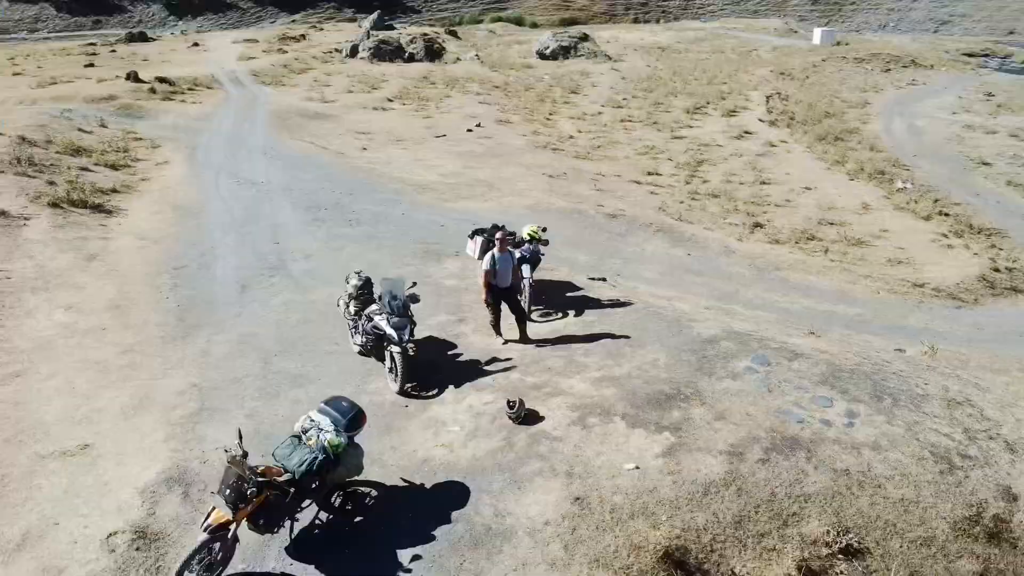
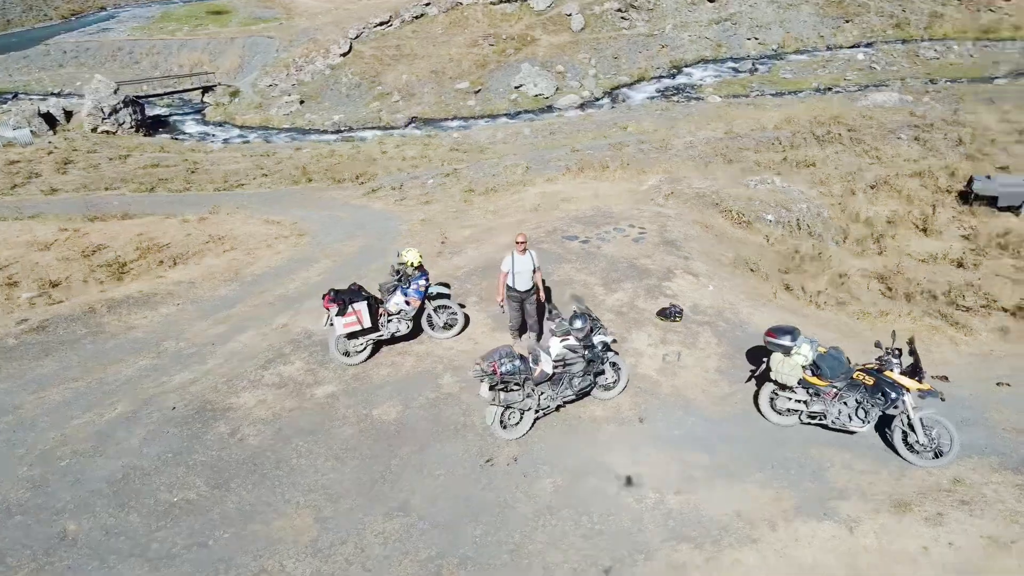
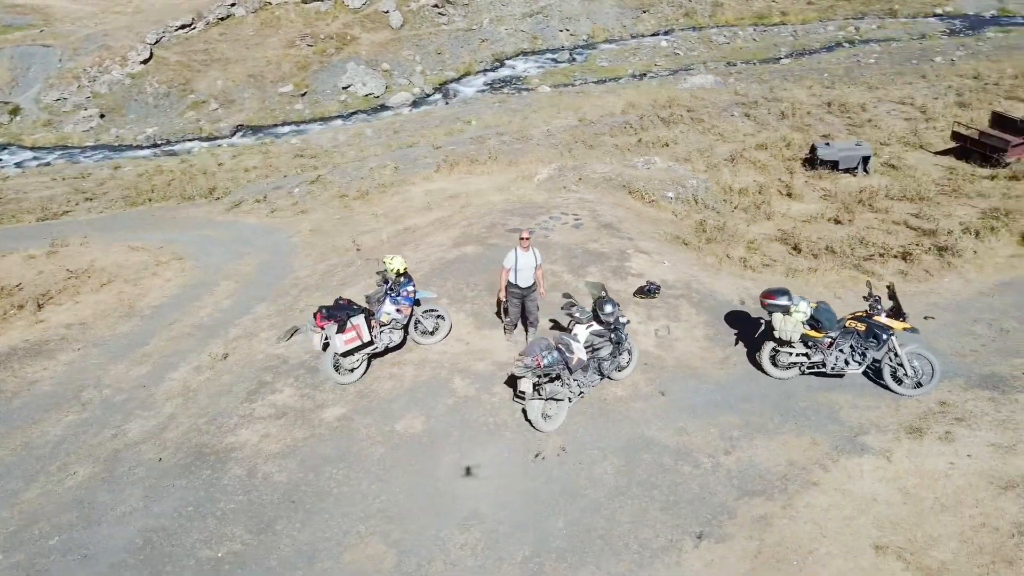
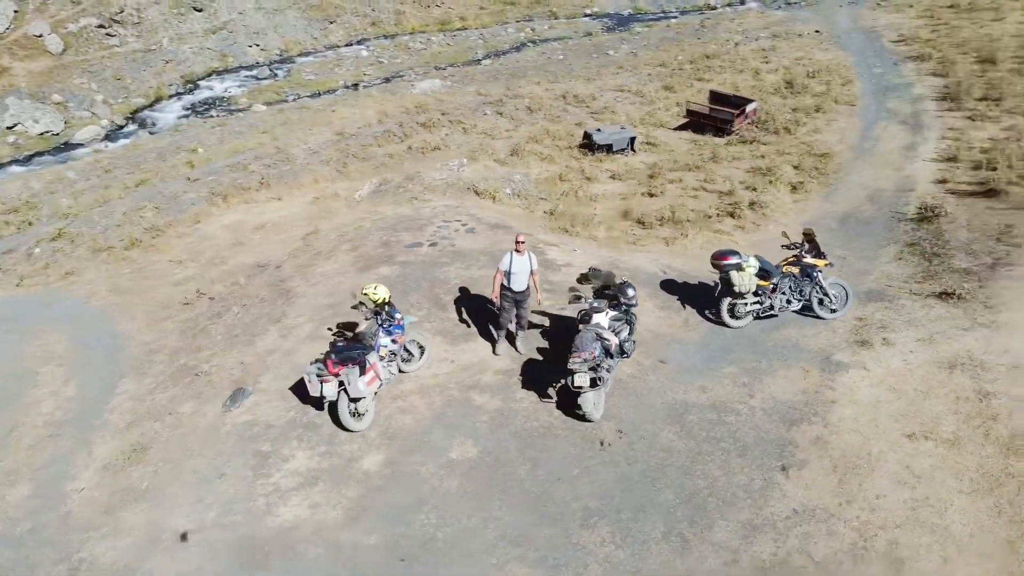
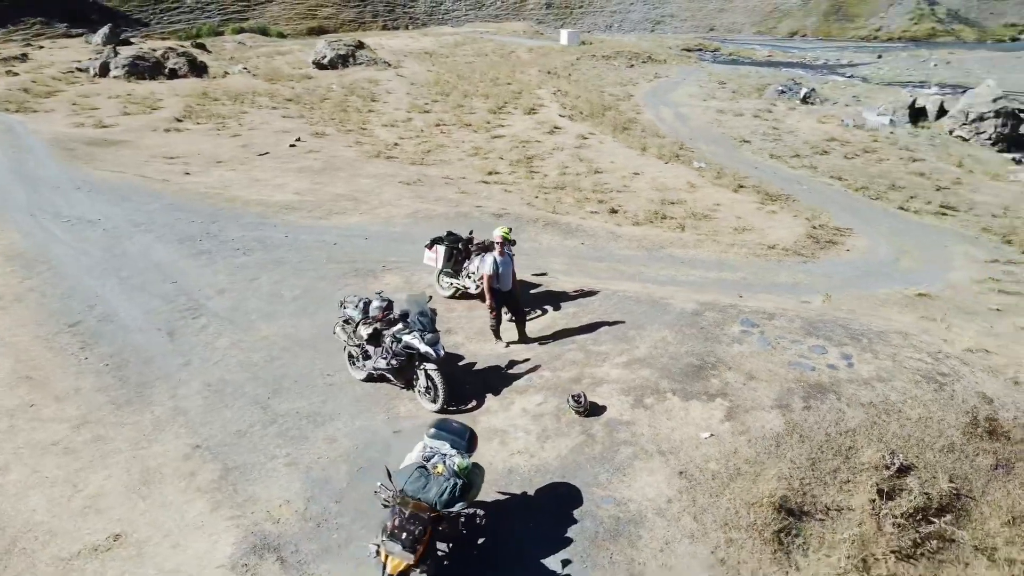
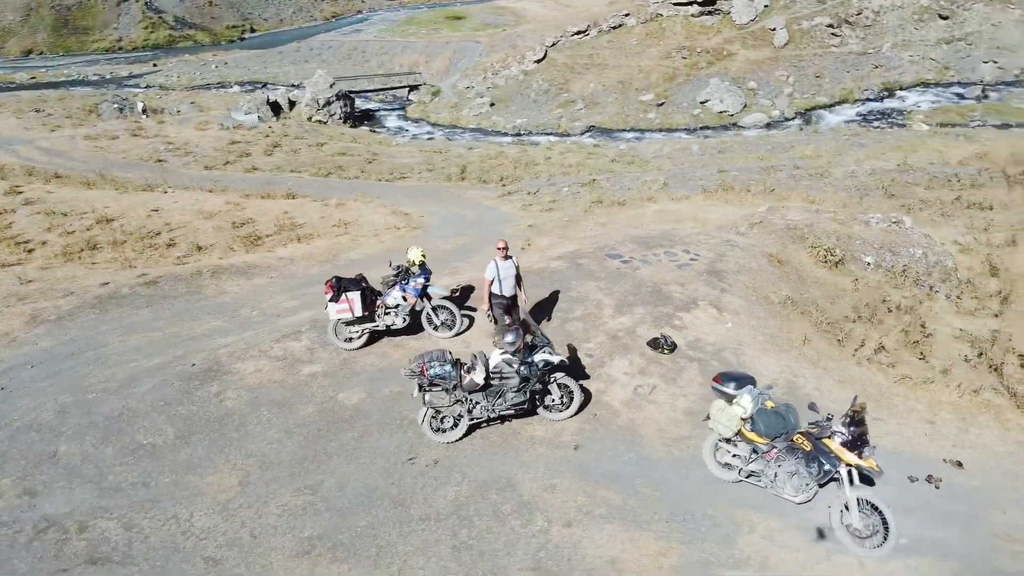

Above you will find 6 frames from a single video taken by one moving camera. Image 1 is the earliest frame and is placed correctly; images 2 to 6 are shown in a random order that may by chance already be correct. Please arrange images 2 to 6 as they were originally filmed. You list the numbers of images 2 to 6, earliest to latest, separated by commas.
5, 6, 2, 3, 4
